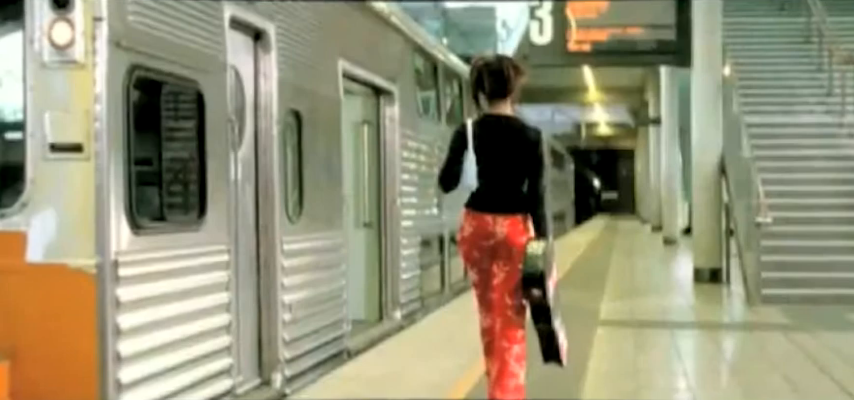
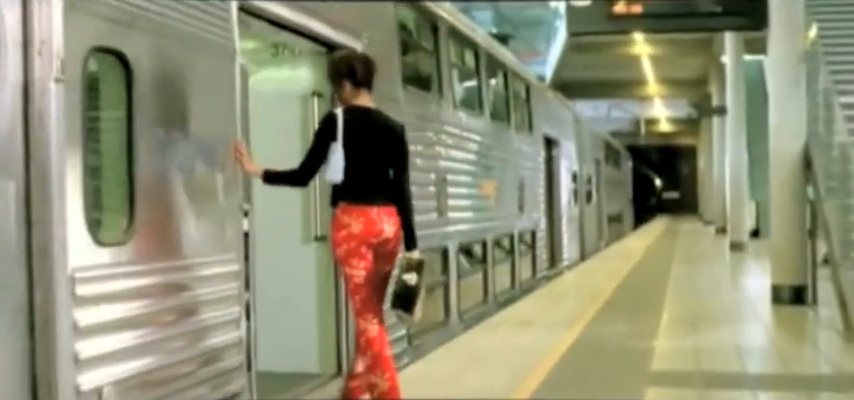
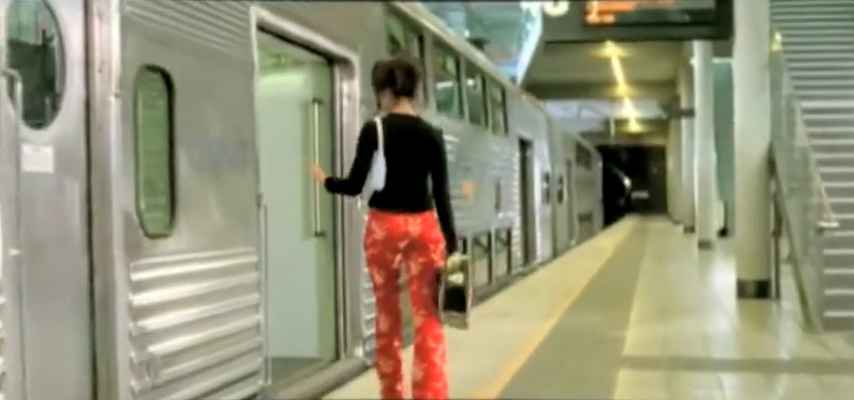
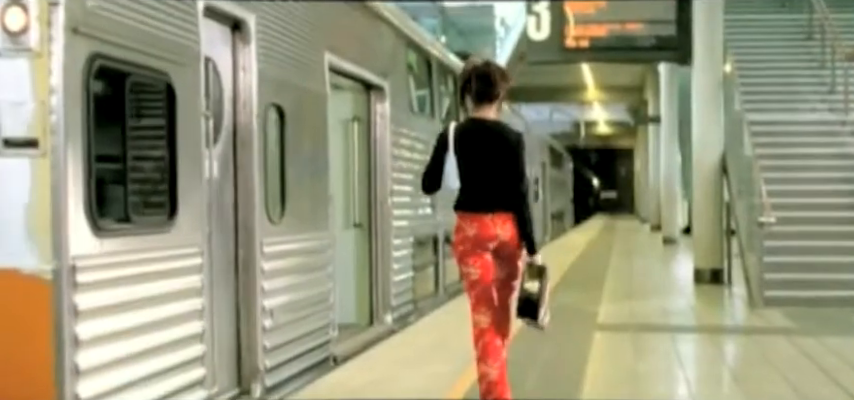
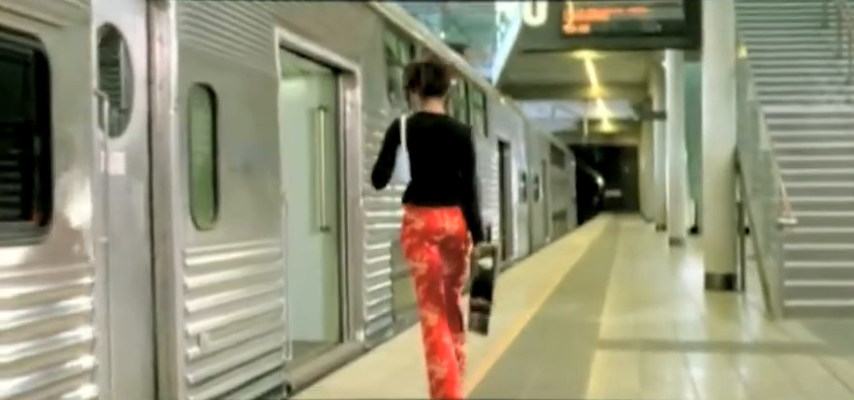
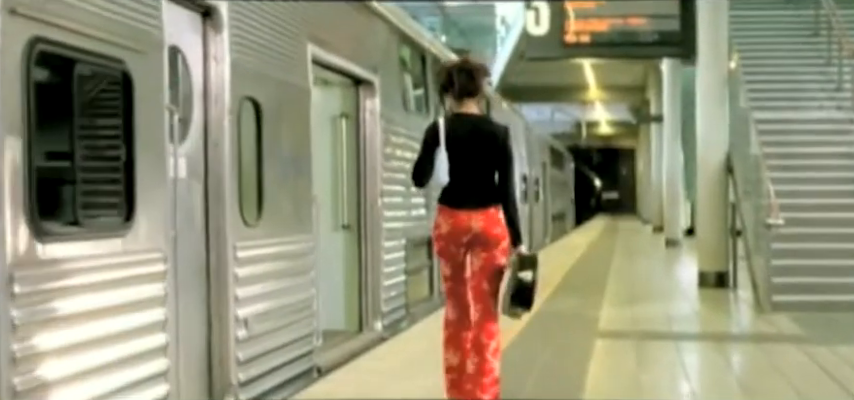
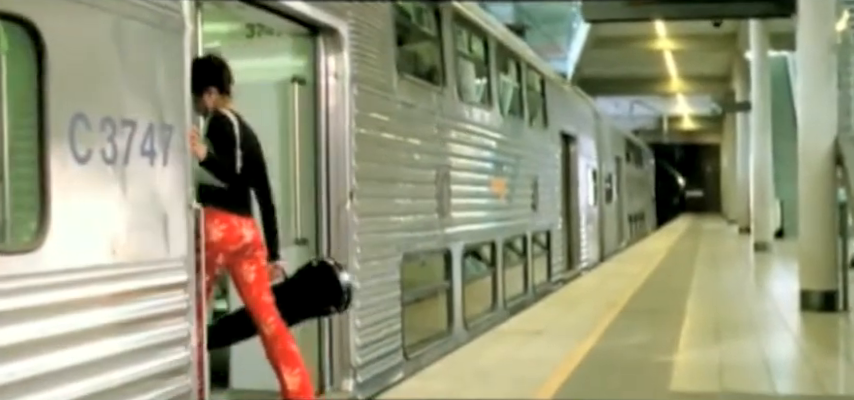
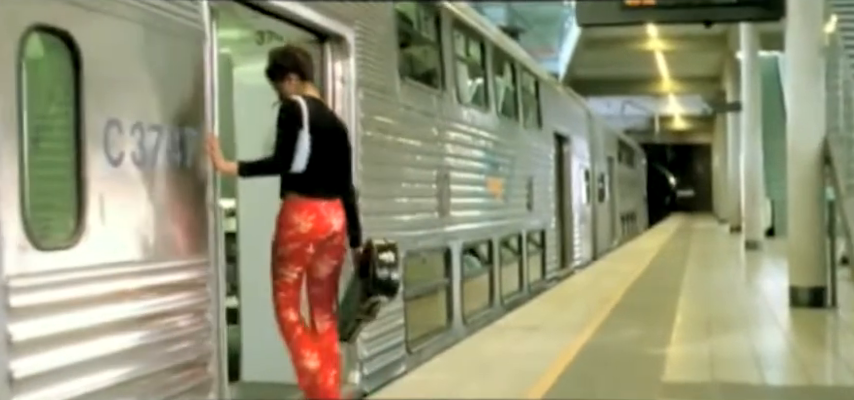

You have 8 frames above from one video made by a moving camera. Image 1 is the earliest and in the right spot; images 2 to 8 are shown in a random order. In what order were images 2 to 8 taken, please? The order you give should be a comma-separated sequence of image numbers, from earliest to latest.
4, 6, 5, 3, 2, 8, 7
